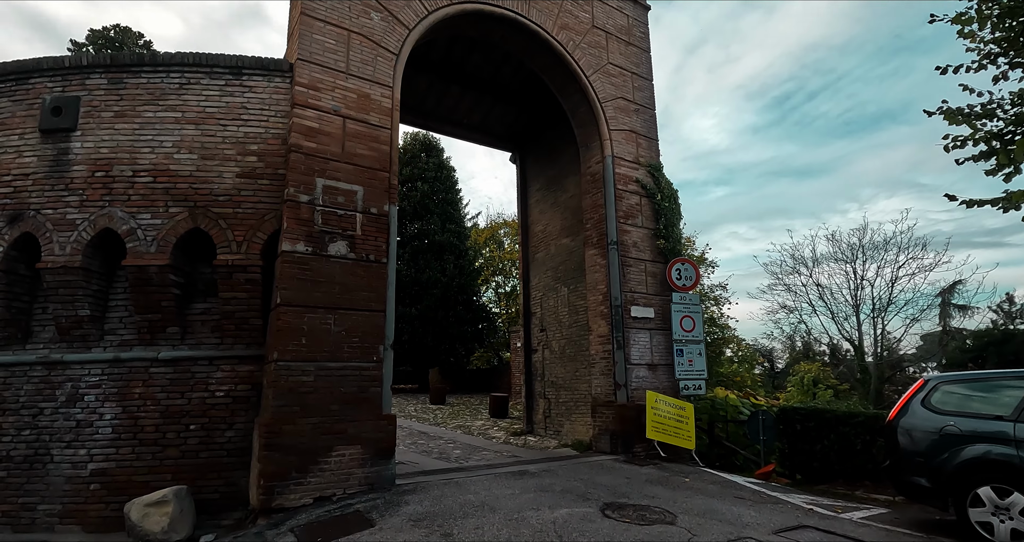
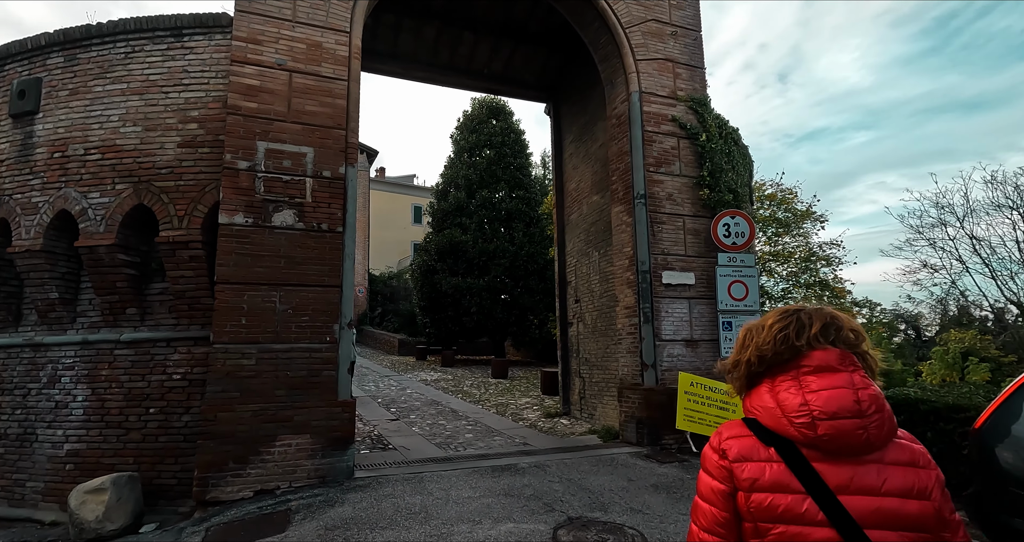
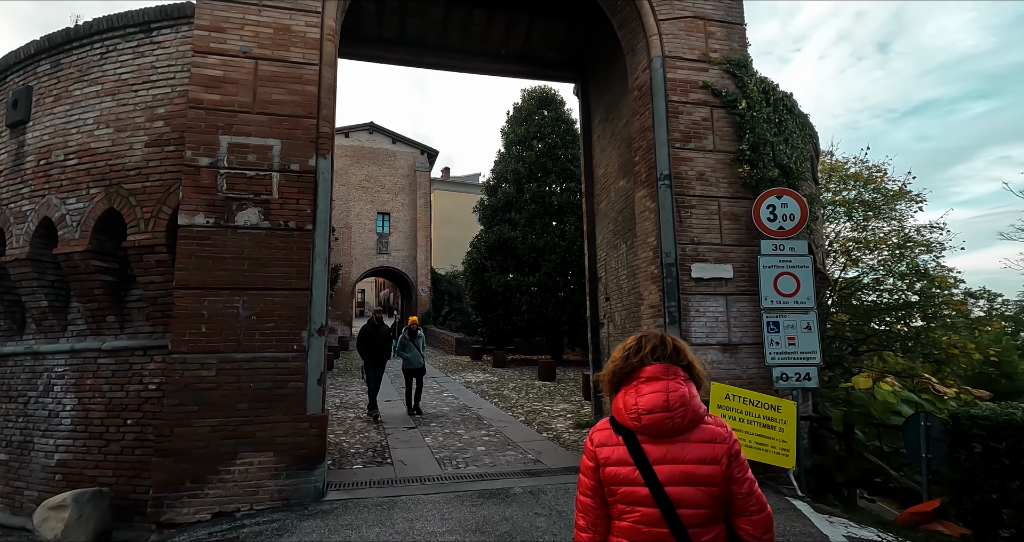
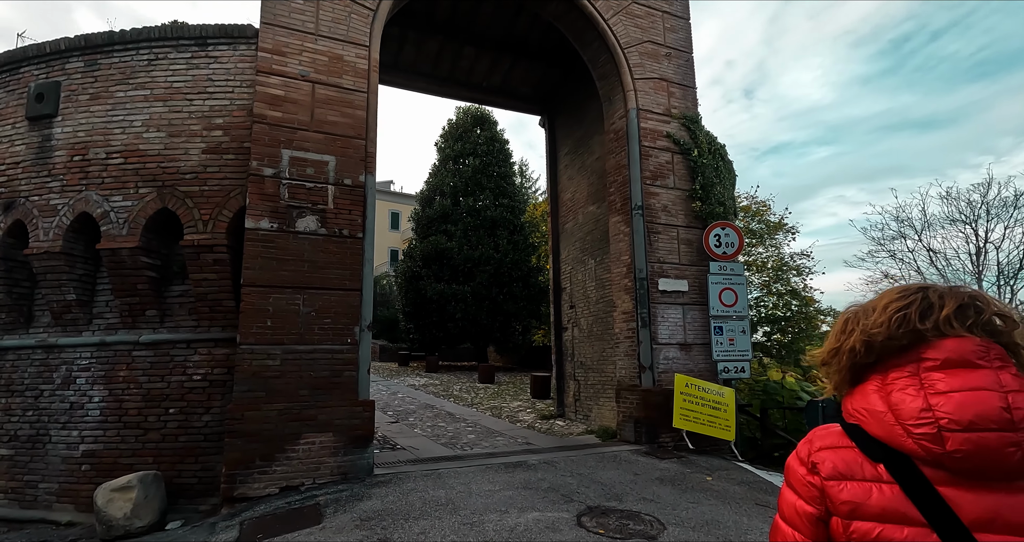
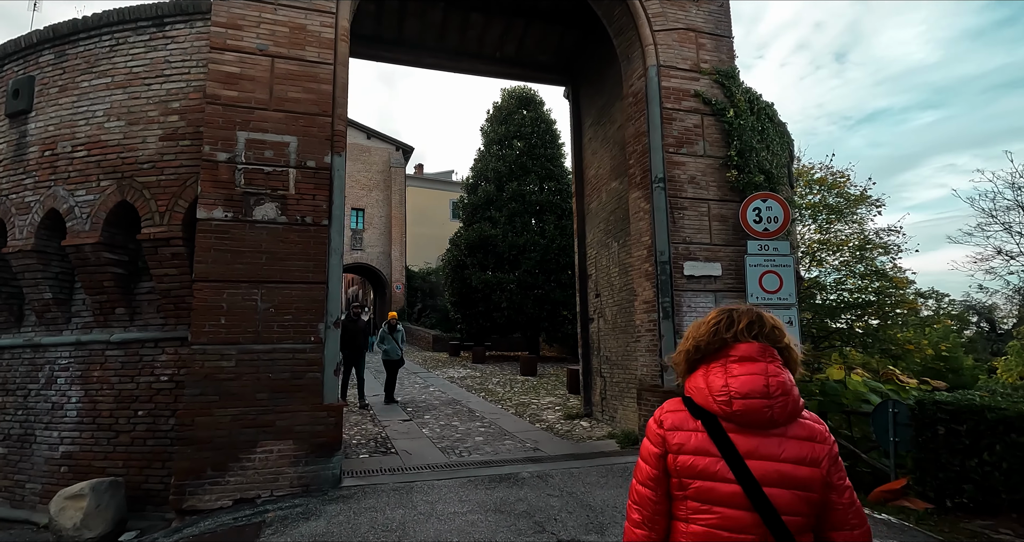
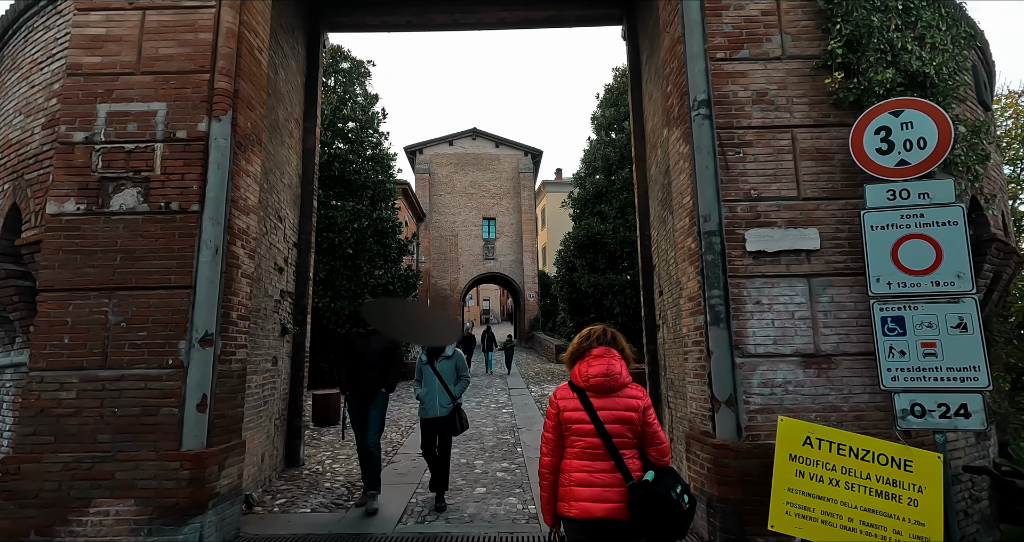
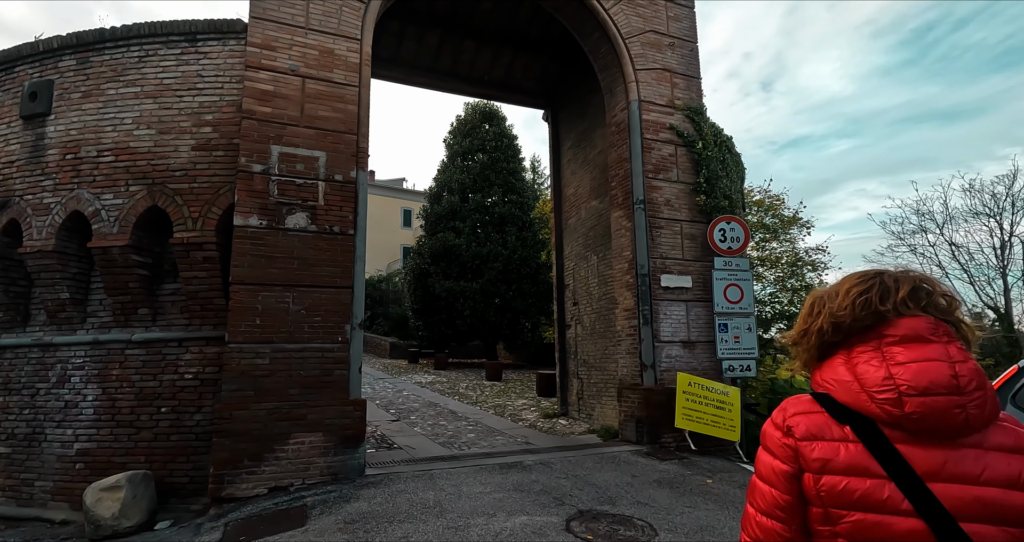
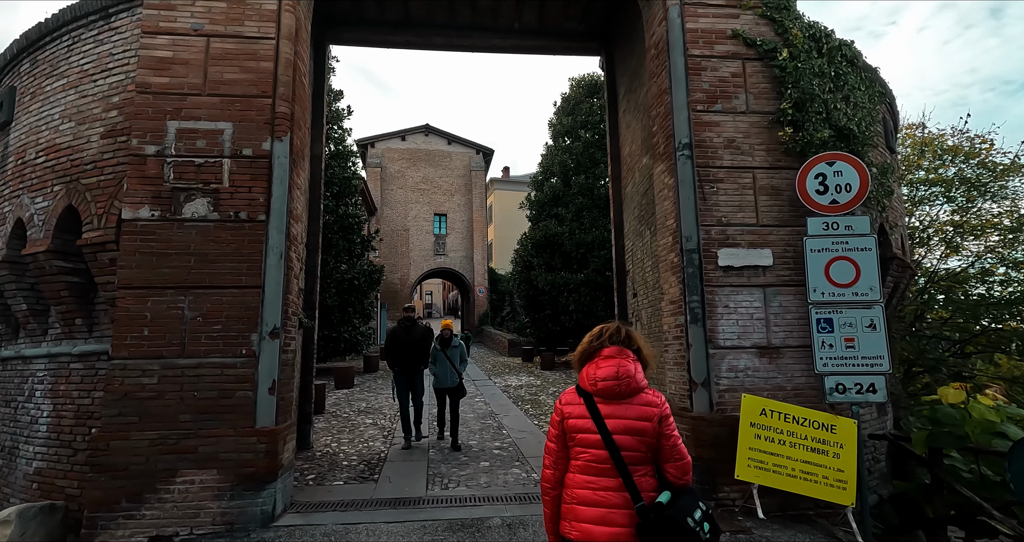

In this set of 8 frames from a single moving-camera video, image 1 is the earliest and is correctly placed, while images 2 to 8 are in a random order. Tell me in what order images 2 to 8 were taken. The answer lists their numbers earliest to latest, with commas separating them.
4, 7, 2, 5, 3, 8, 6
